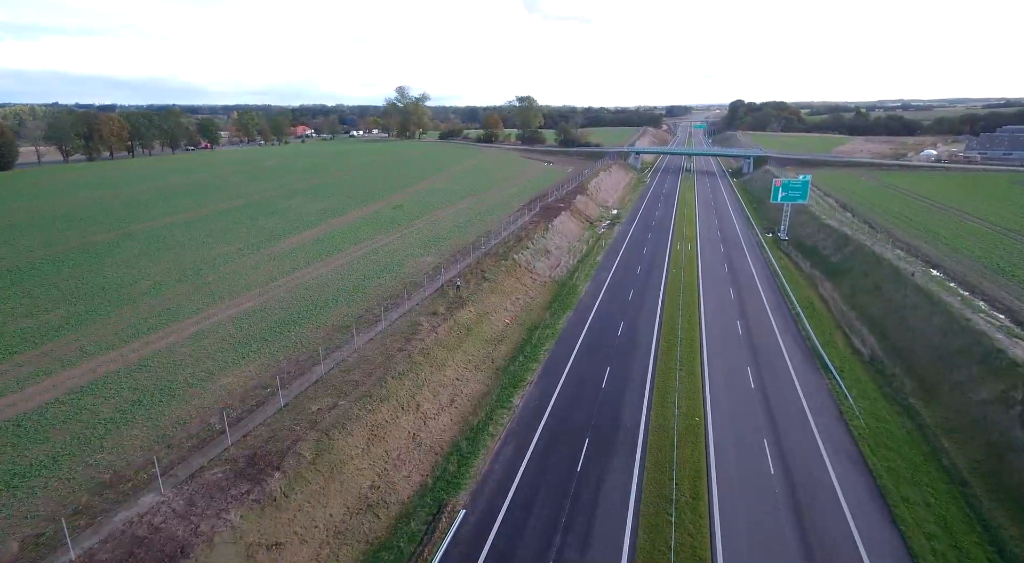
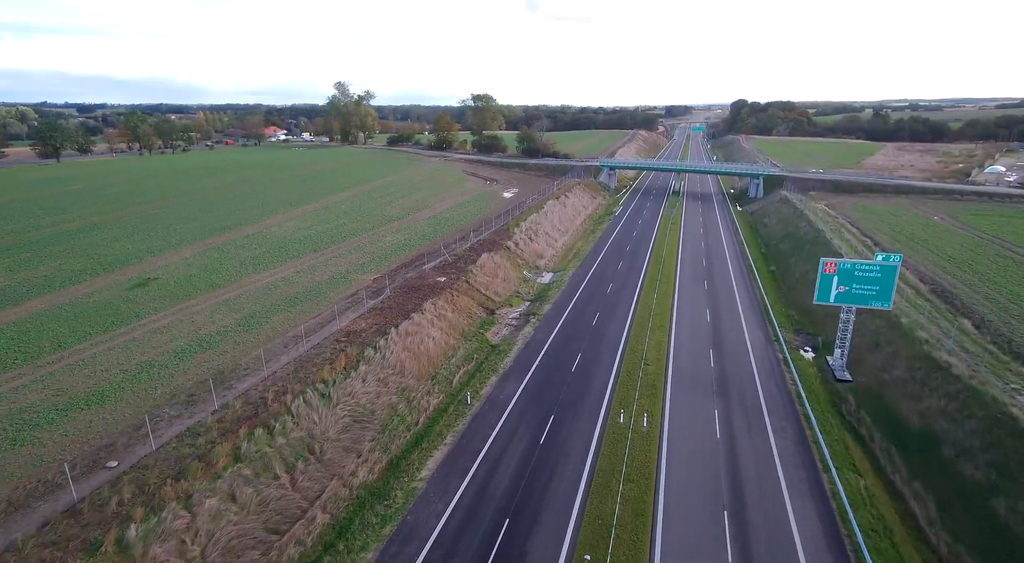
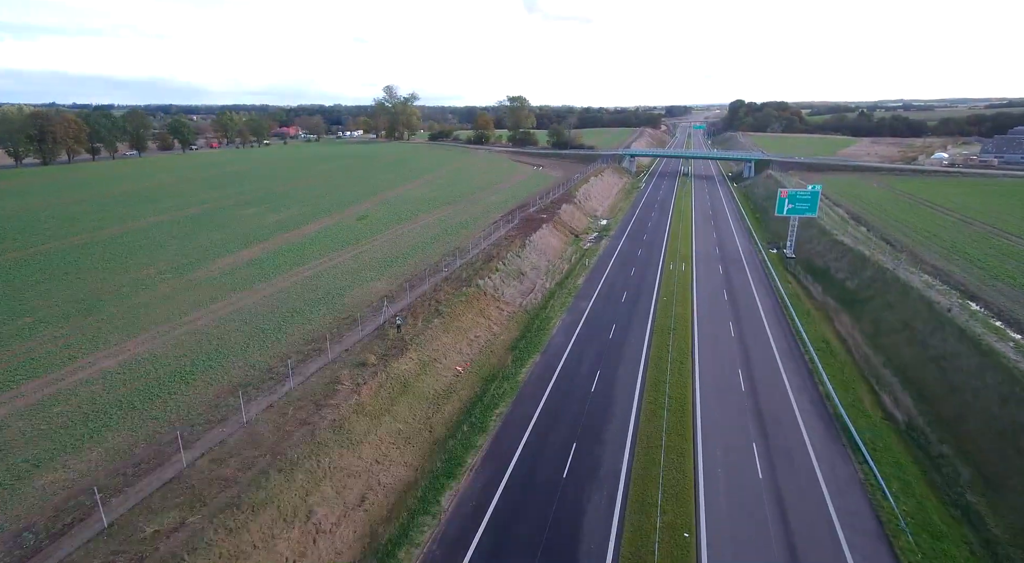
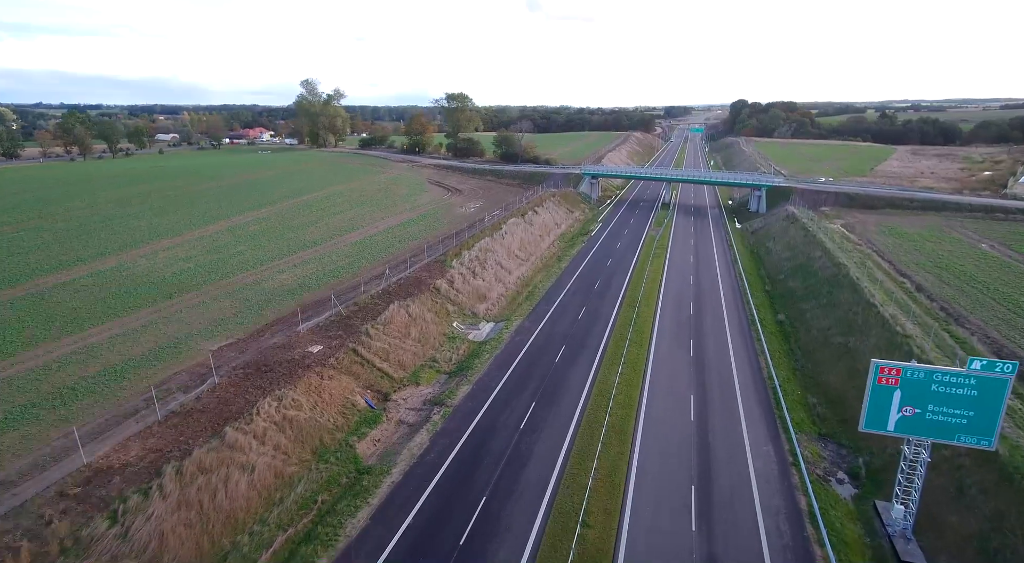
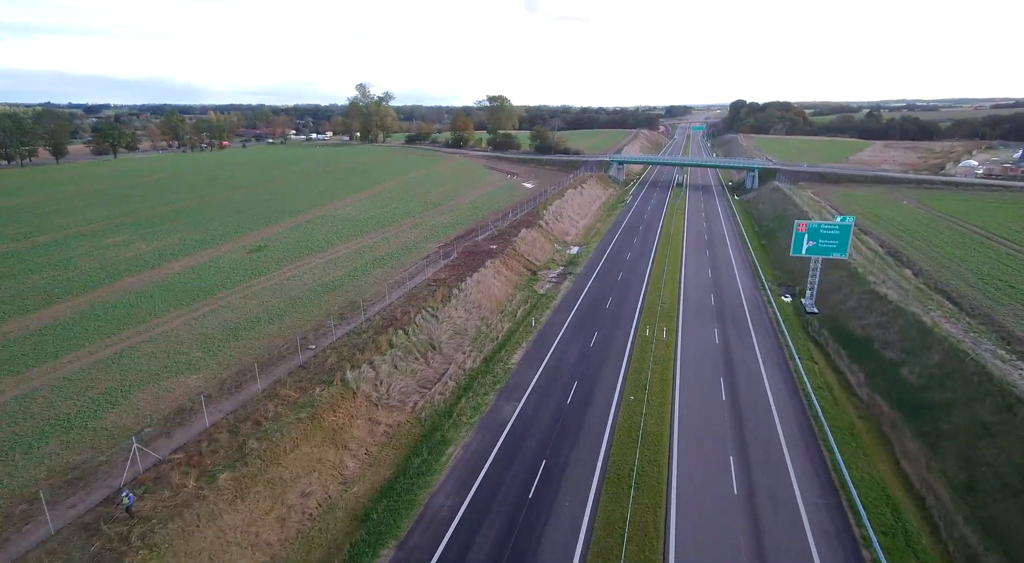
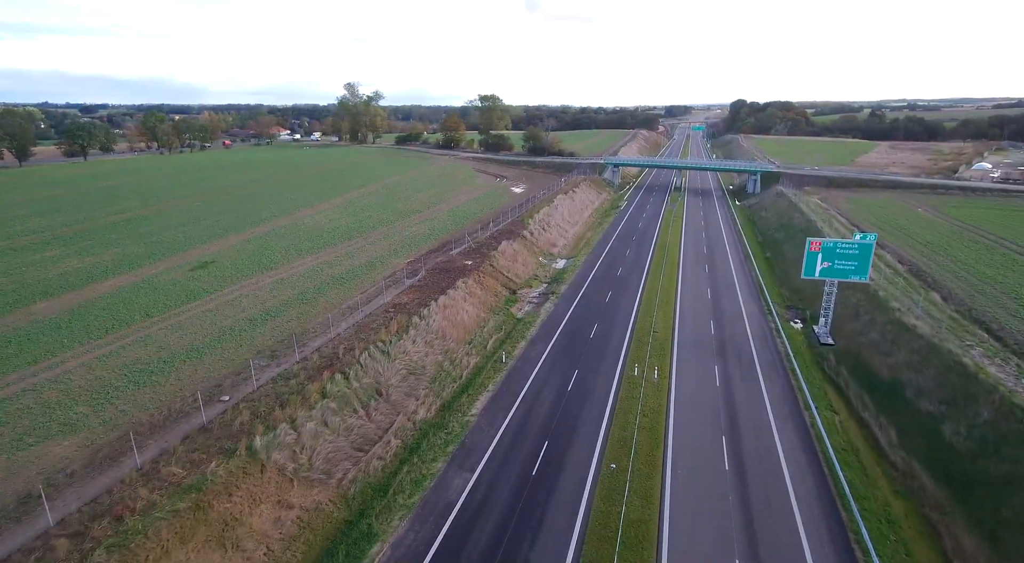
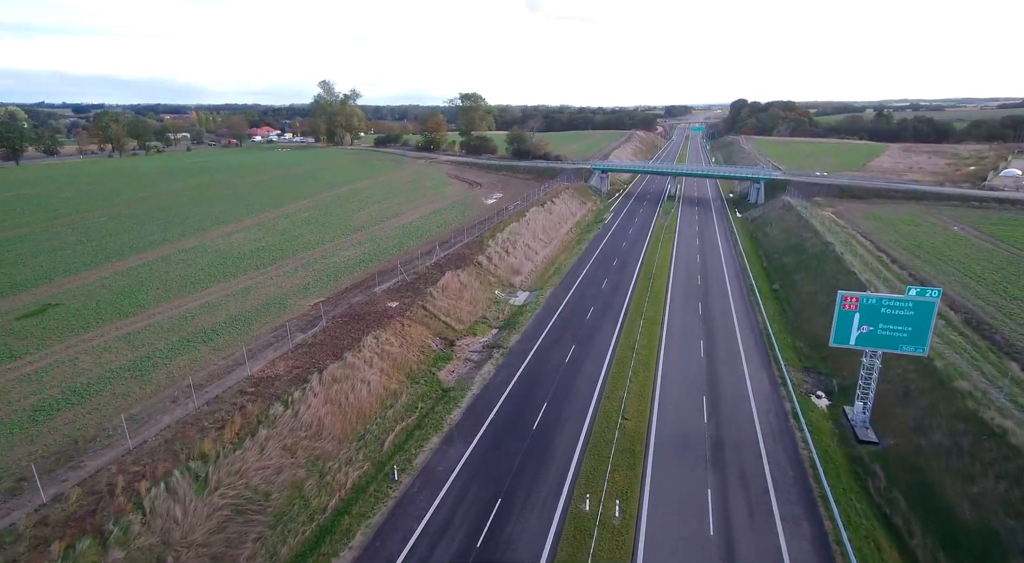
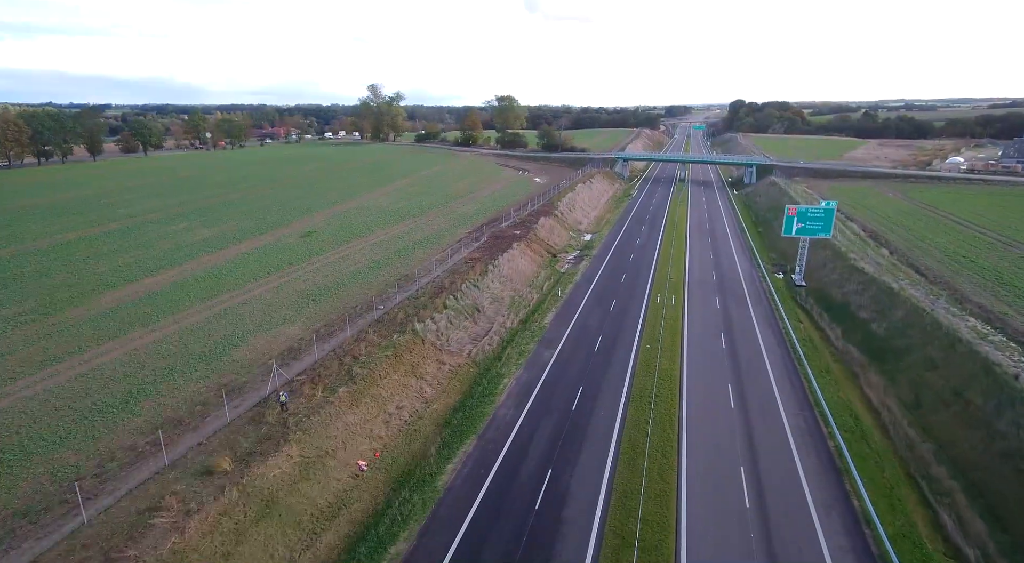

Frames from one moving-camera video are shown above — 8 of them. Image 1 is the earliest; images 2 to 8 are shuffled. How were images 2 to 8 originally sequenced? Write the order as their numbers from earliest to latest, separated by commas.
3, 8, 5, 6, 2, 7, 4
